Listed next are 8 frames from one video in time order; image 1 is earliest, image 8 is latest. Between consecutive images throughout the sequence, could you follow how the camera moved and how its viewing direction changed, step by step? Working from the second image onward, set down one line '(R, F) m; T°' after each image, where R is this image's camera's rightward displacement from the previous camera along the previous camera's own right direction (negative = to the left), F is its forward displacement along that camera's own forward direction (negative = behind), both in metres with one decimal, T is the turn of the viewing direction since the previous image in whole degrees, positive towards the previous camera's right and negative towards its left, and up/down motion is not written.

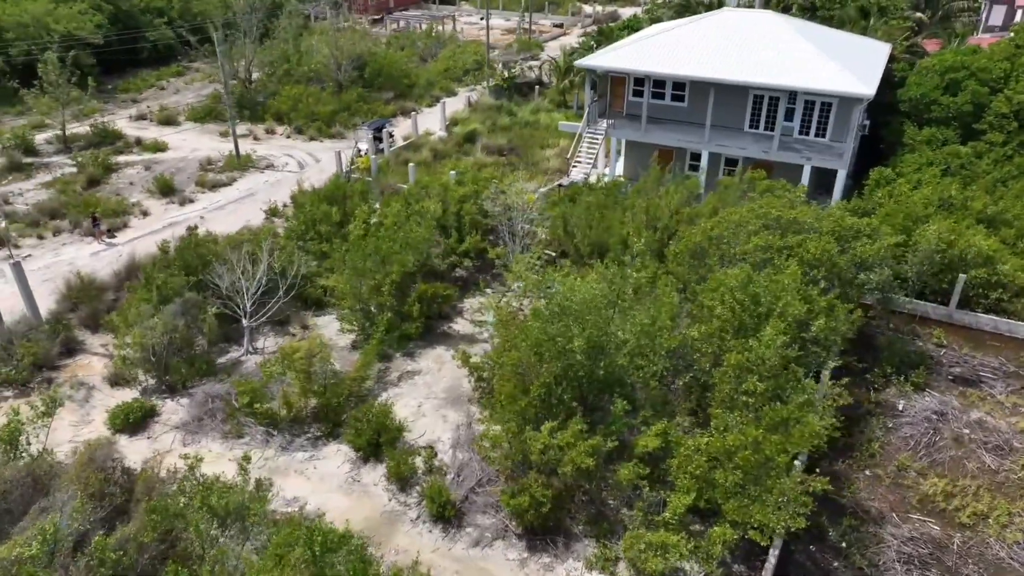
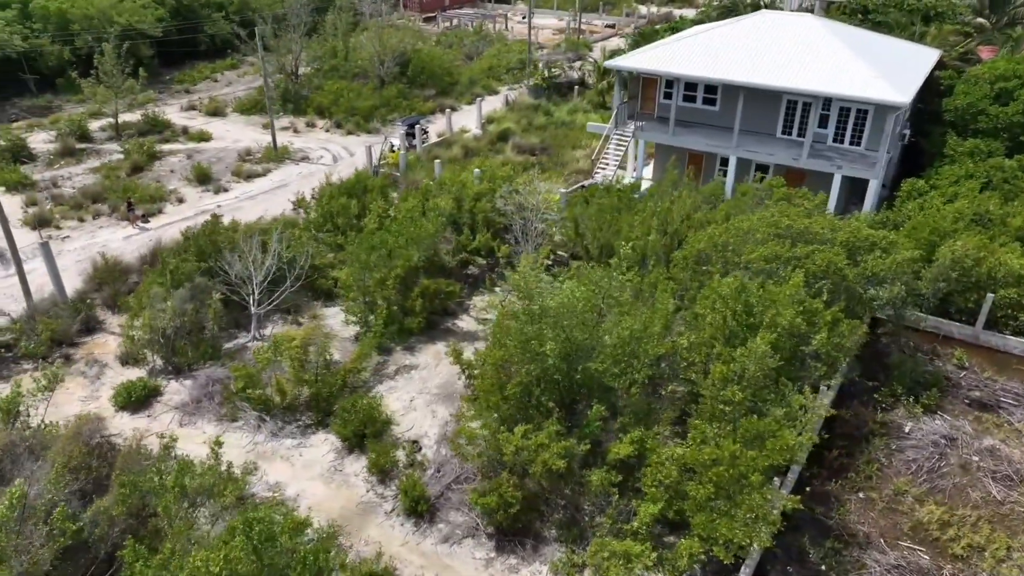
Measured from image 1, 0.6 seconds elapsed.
(+1.2, +0.1) m; -5°
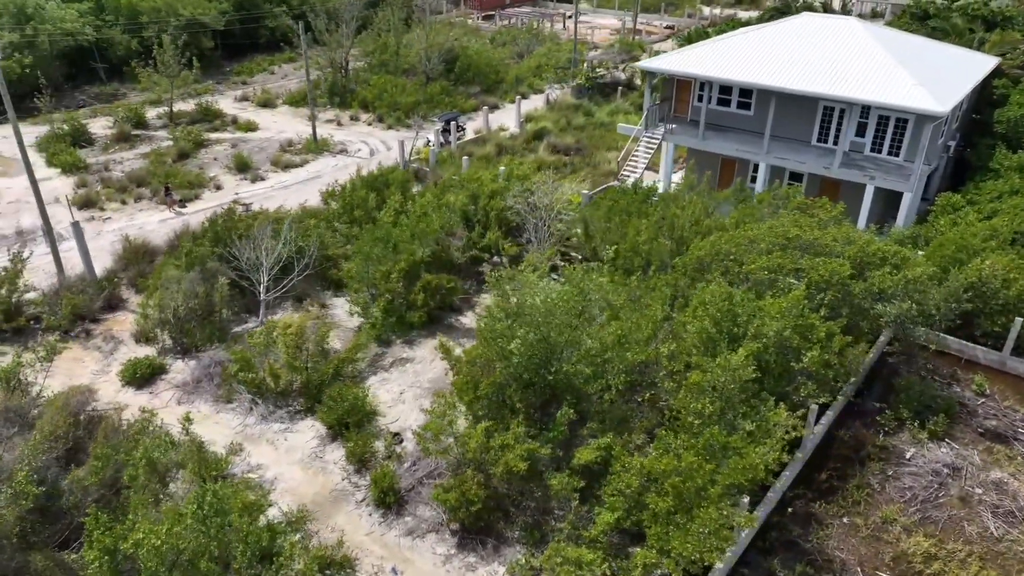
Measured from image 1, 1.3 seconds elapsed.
(+1.4, +0.1) m; -5°
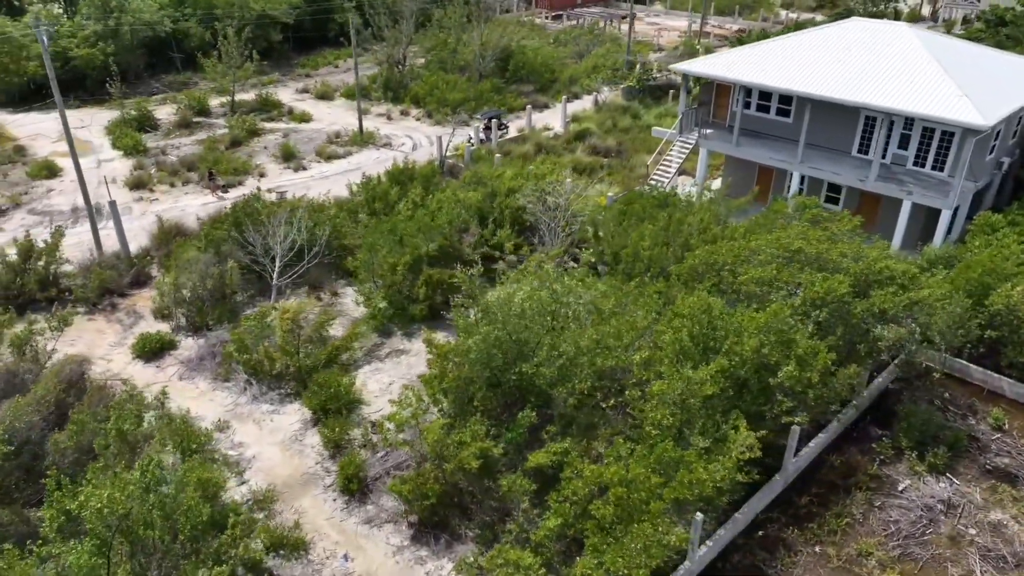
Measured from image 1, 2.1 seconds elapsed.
(+1.7, +0.1) m; -6°
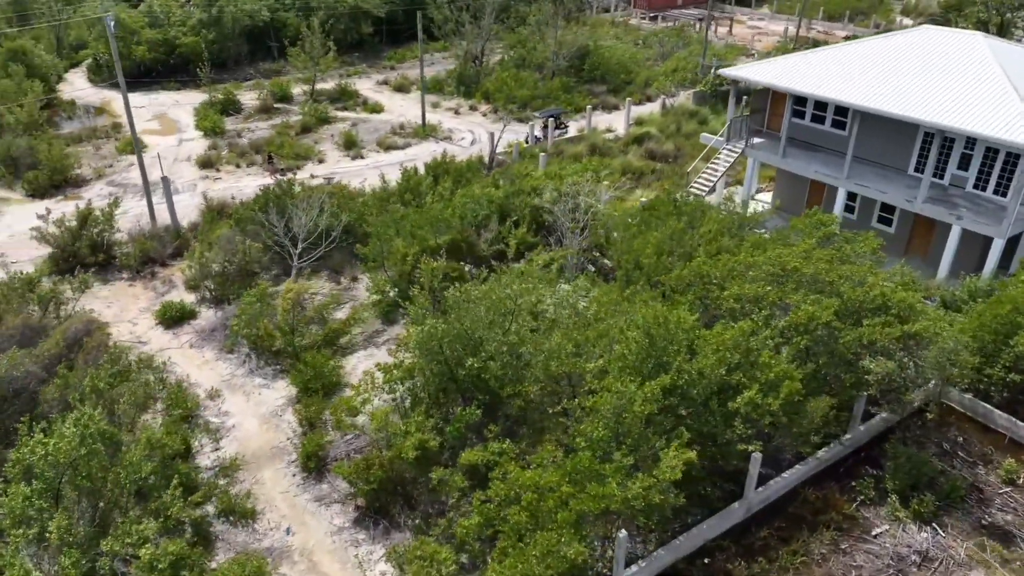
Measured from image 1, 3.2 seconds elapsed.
(+2.4, +0.2) m; -8°
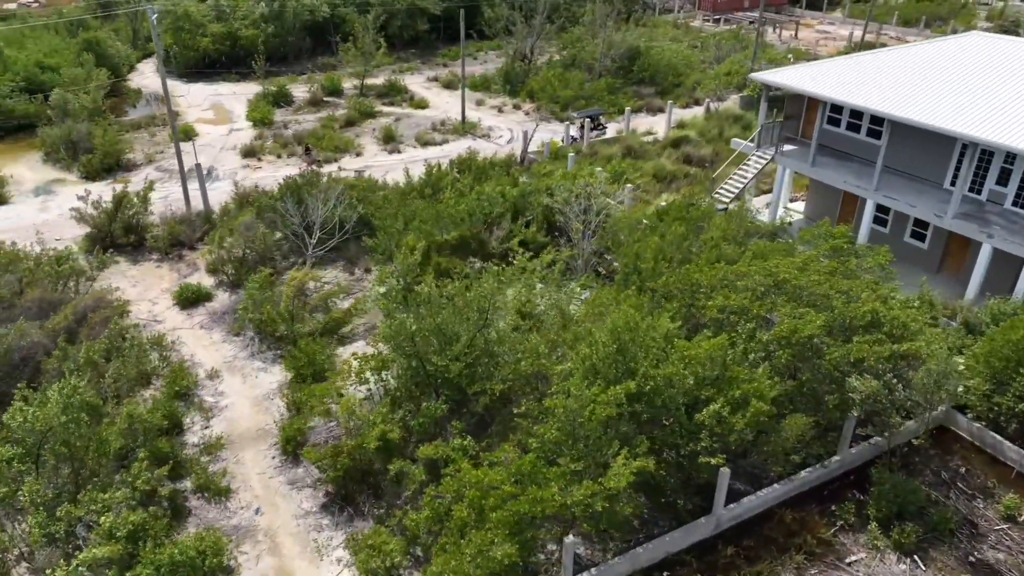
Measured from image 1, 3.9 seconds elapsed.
(+1.5, +0.1) m; -5°
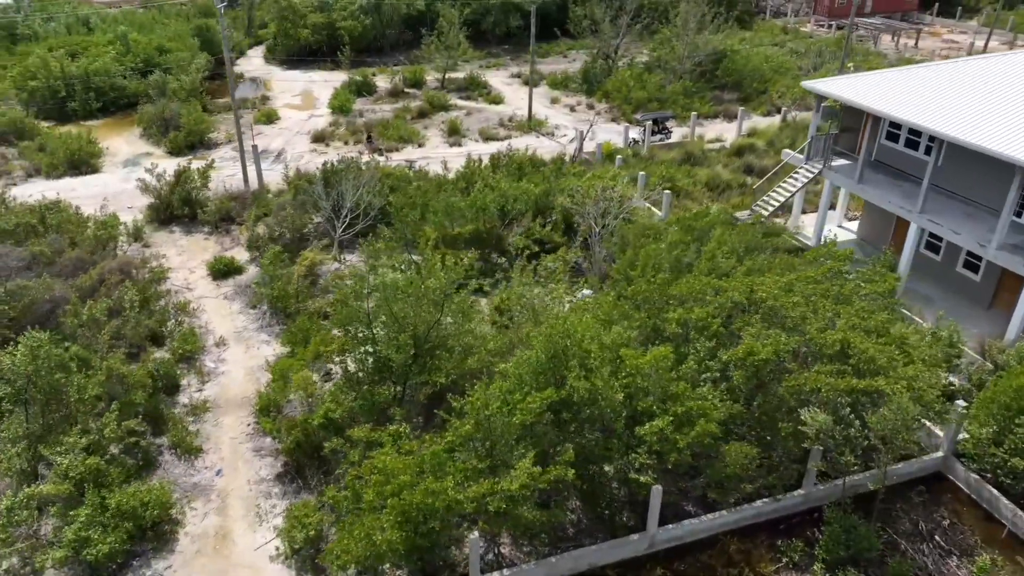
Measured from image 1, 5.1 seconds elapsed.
(+2.6, +0.2) m; -9°
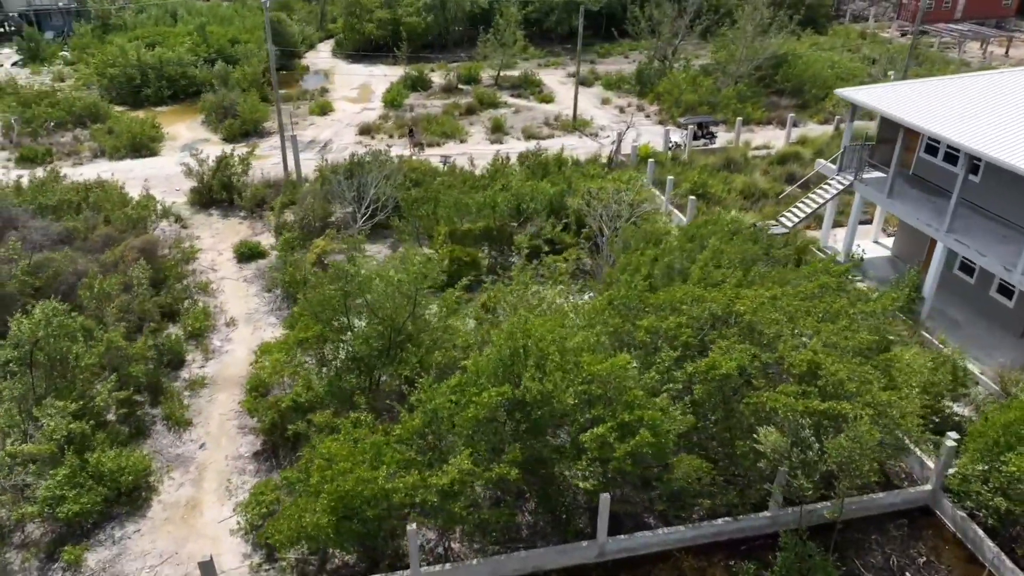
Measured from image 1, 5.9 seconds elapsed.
(+1.8, +0.1) m; -6°
